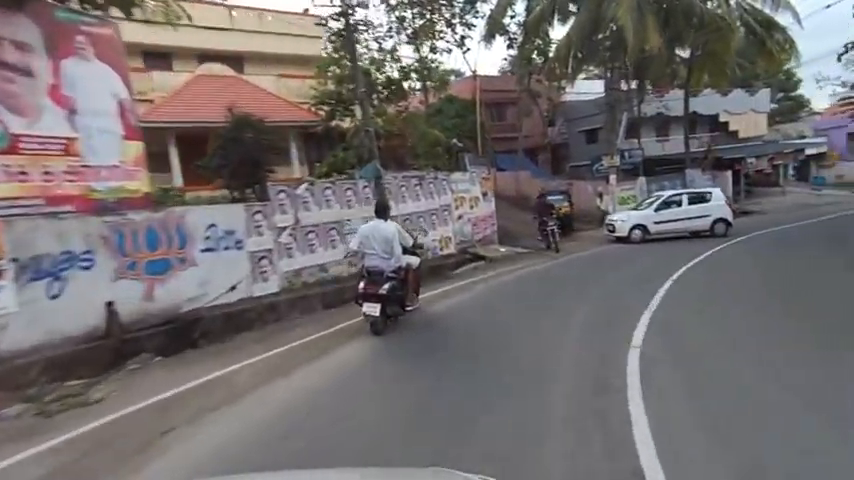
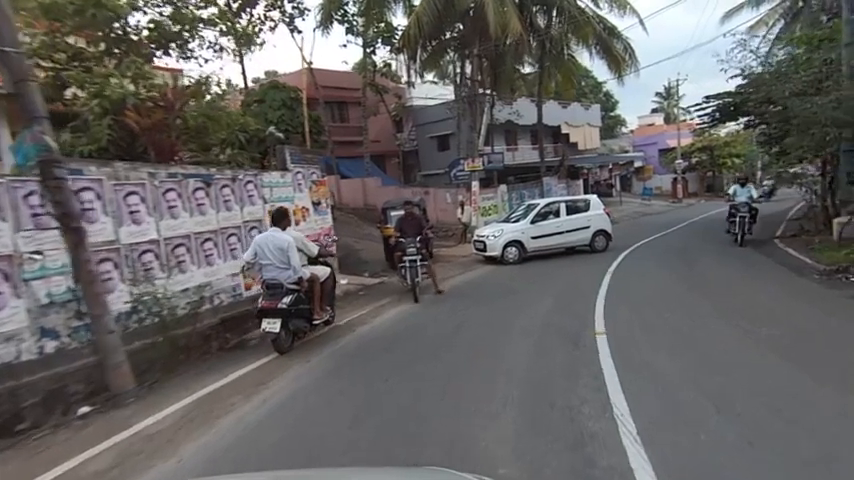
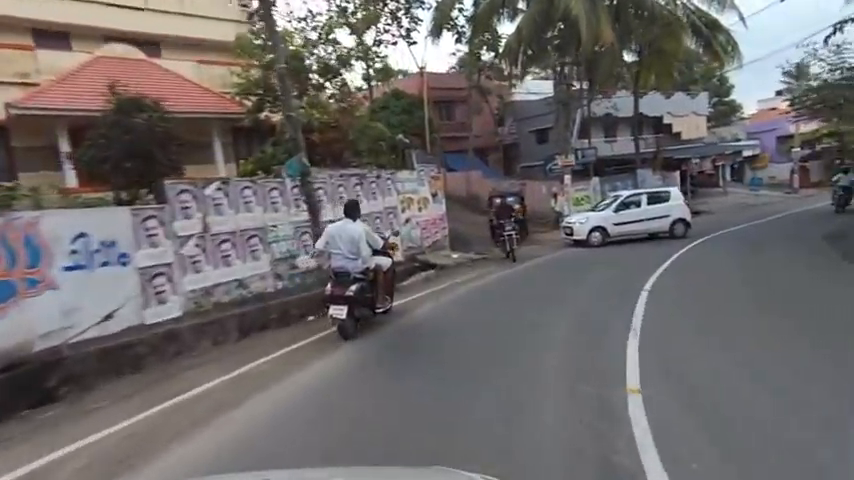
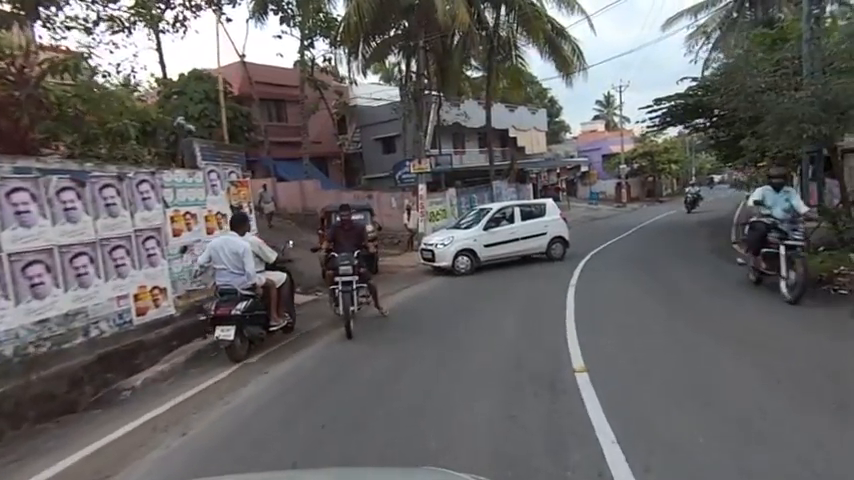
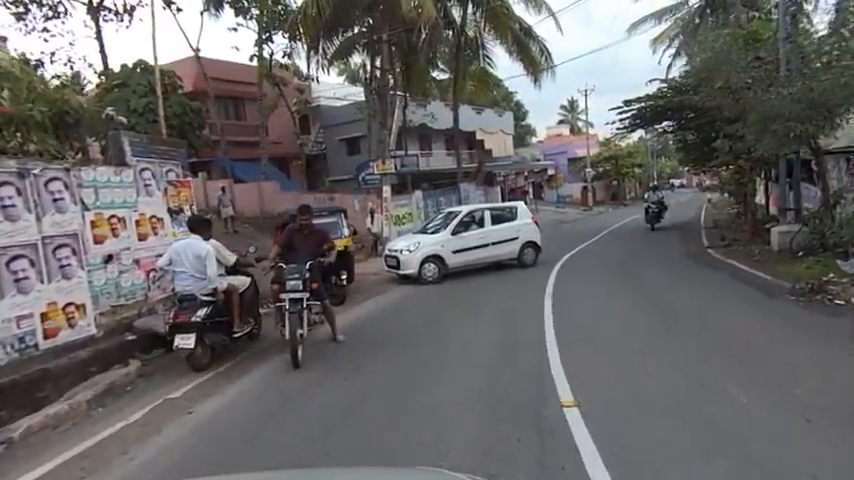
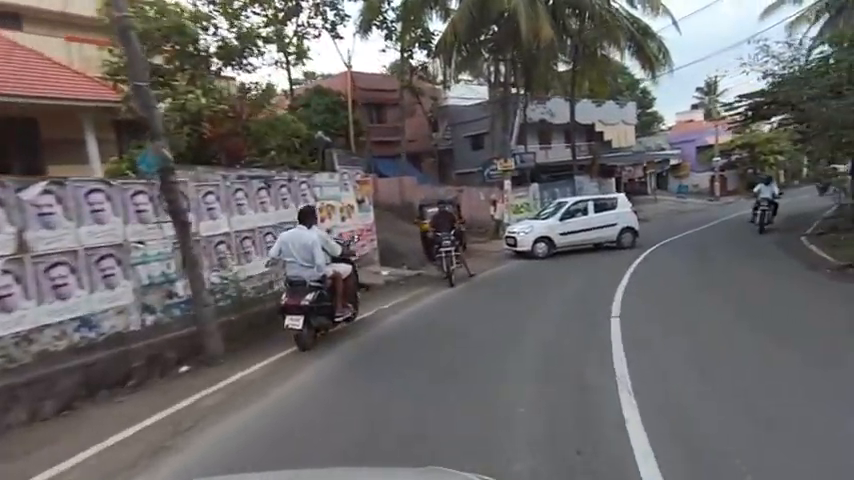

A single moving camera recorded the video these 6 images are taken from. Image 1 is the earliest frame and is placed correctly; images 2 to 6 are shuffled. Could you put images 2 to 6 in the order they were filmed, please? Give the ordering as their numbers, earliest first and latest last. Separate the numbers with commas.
3, 6, 2, 4, 5
